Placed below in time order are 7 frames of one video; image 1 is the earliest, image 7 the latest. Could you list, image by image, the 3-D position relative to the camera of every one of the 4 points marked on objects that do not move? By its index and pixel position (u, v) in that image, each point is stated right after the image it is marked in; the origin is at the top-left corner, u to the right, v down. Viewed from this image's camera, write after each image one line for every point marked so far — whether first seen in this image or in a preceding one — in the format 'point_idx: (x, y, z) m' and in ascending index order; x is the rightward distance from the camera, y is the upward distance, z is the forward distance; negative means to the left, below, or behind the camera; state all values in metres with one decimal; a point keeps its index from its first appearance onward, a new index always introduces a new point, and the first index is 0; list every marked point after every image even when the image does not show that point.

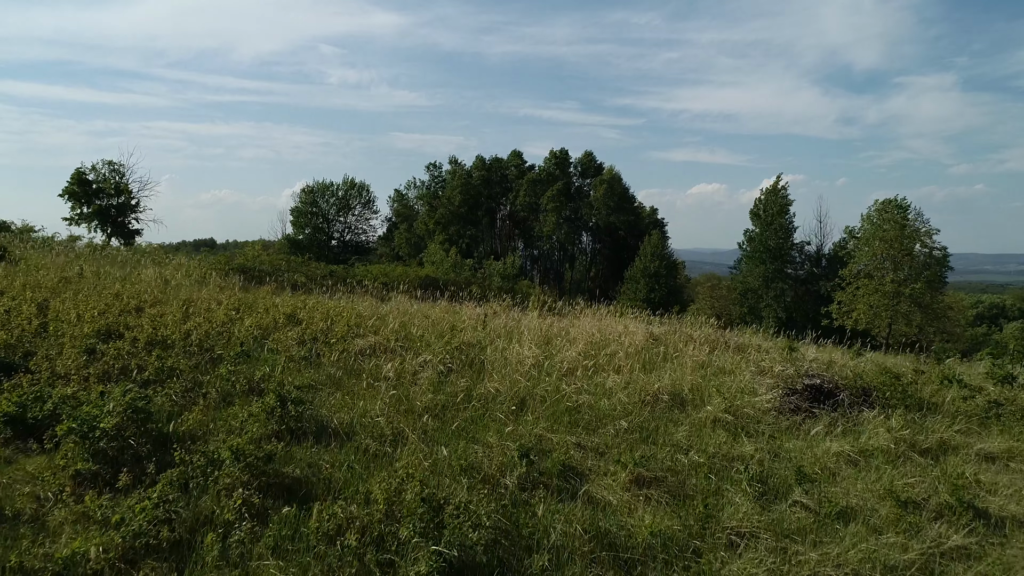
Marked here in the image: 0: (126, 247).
0: (-12.9, +1.3, +15.1) m
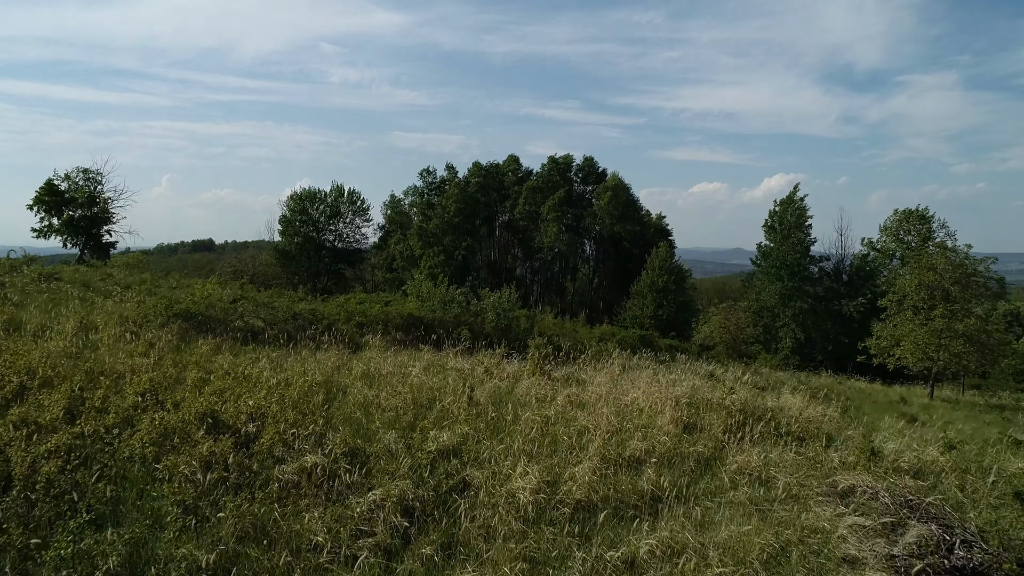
0: (-13.0, +0.3, +13.4) m
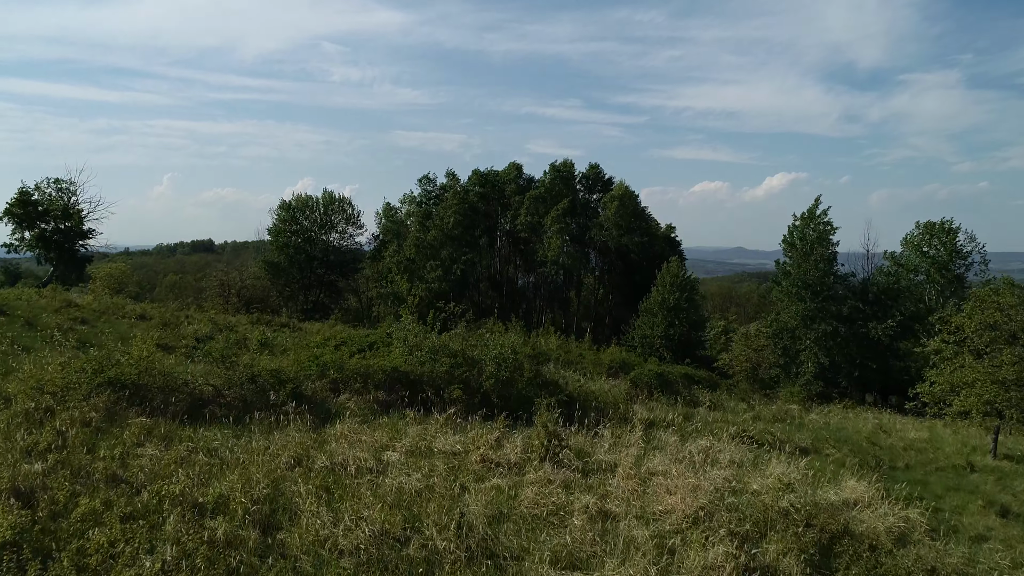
0: (-13.0, -0.8, +11.7) m
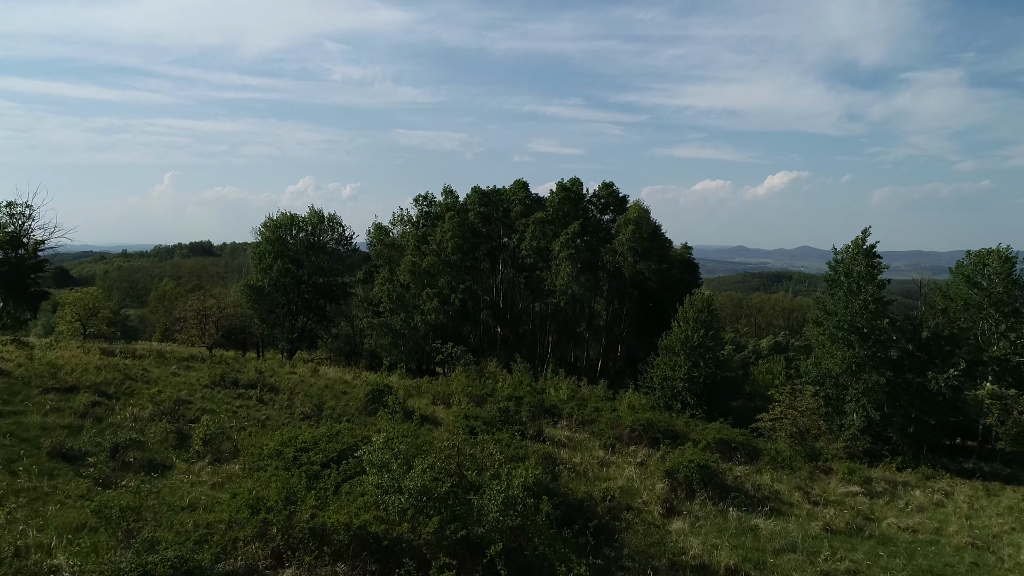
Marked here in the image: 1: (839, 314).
0: (-12.8, -2.7, +9.1) m
1: (+14.4, -1.1, +19.8) m
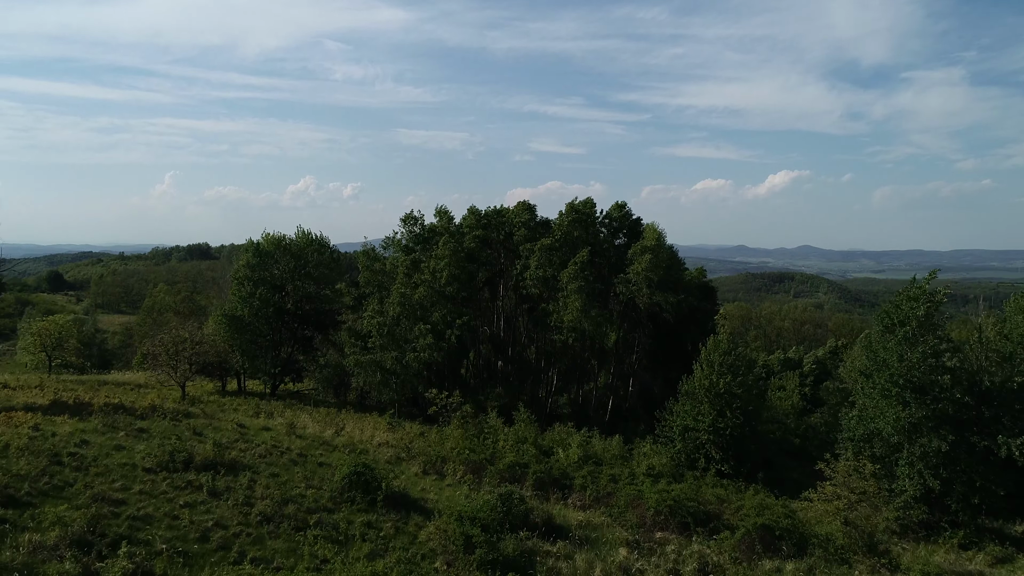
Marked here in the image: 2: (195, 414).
0: (-12.6, -4.5, +6.5) m
1: (+14.5, -2.9, +17.3) m
2: (-13.7, -5.4, +19.5) m
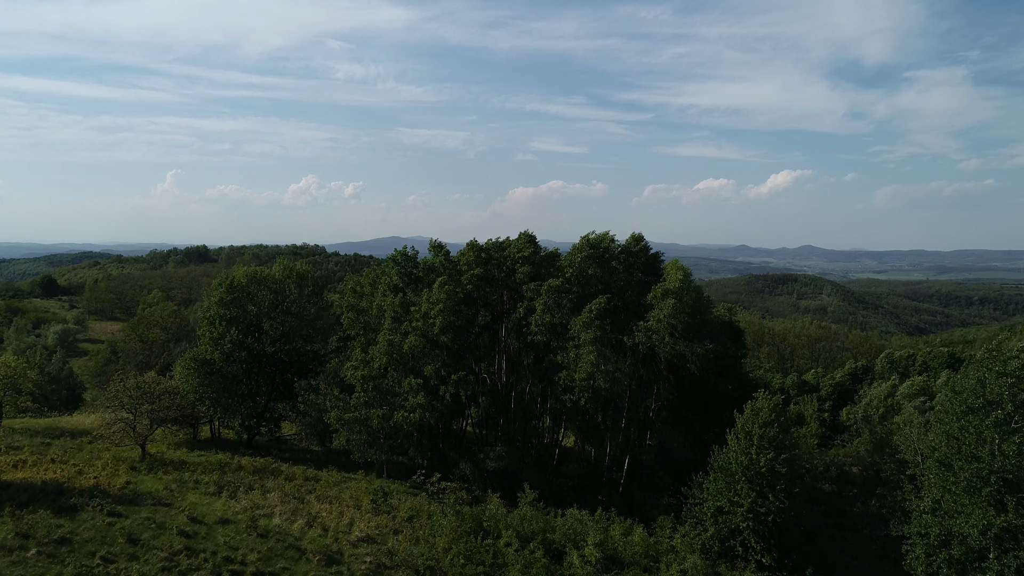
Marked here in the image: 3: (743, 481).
0: (-12.5, -6.8, +3.6) m
1: (+14.7, -5.3, +14.2) m
2: (-13.5, -7.7, +16.6) m
3: (+9.0, -7.5, +17.6) m
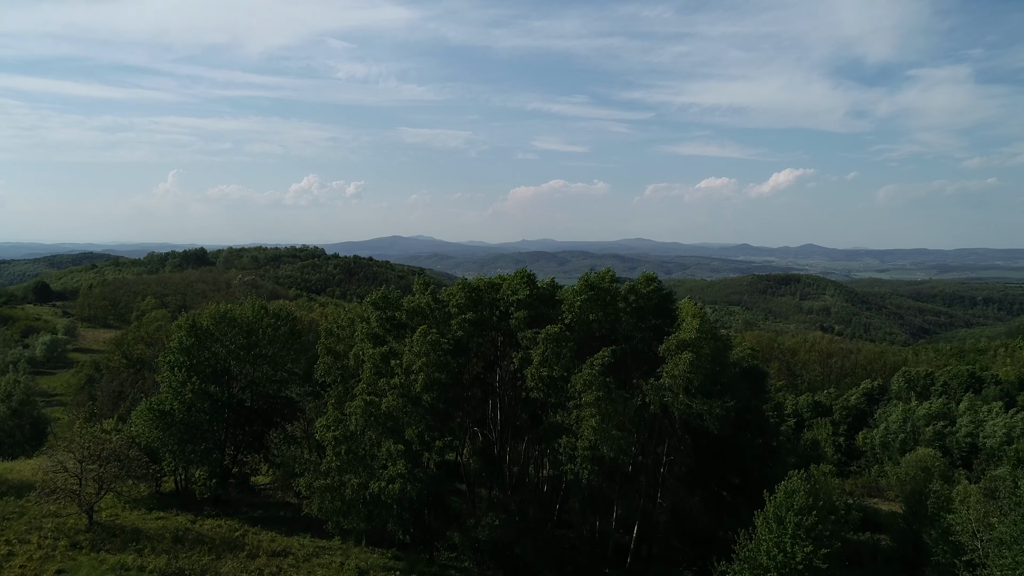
0: (-12.9, -8.9, +1.0) m
1: (+14.4, -7.4, +11.6) m
2: (-13.8, -9.8, +14.0) m
3: (+8.7, -9.6, +15.0) m
